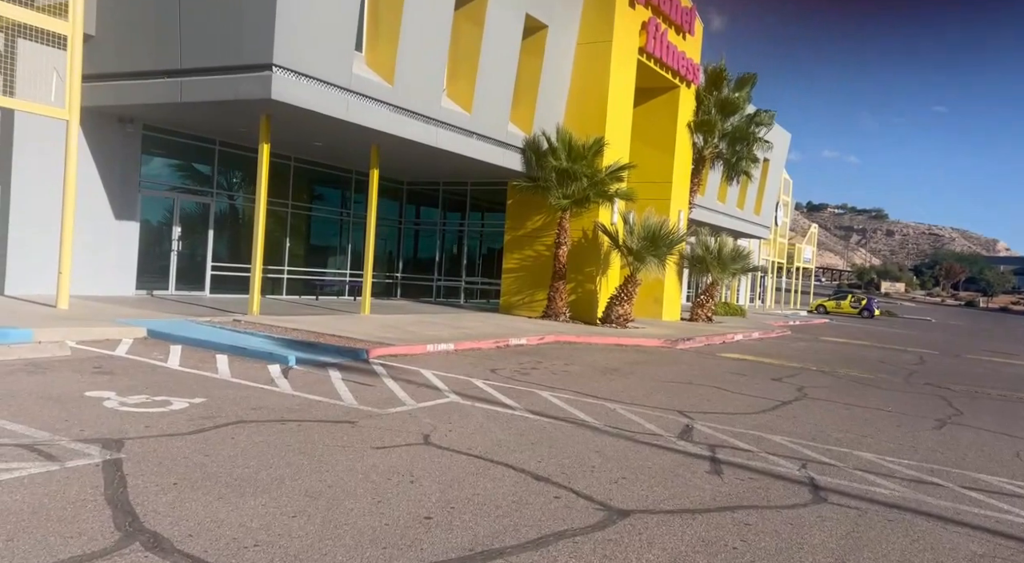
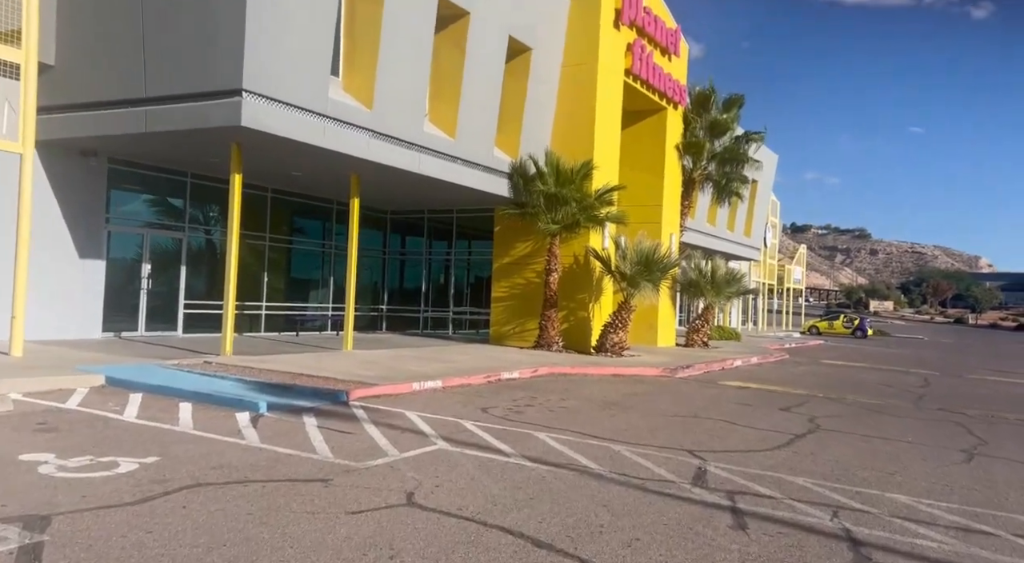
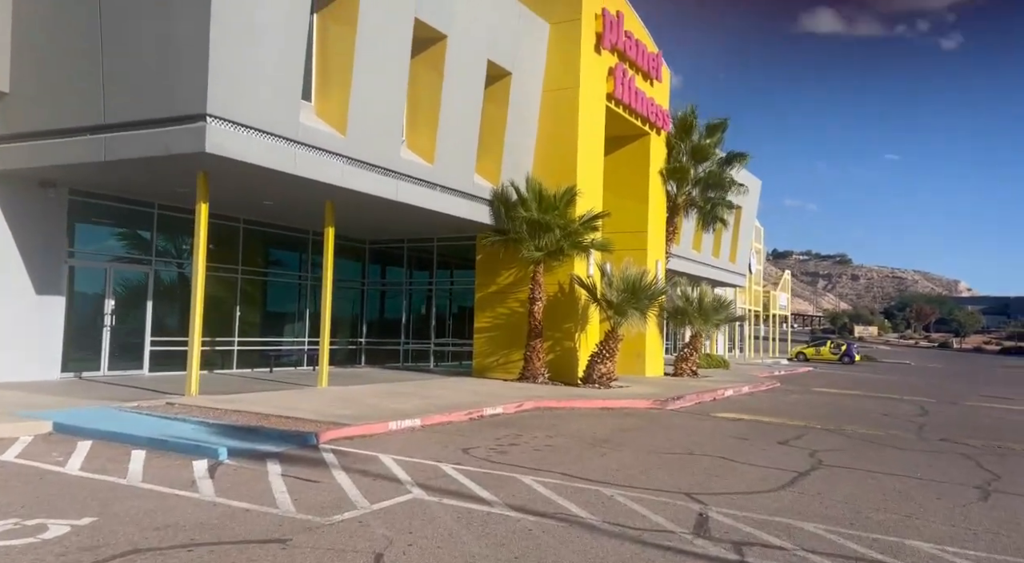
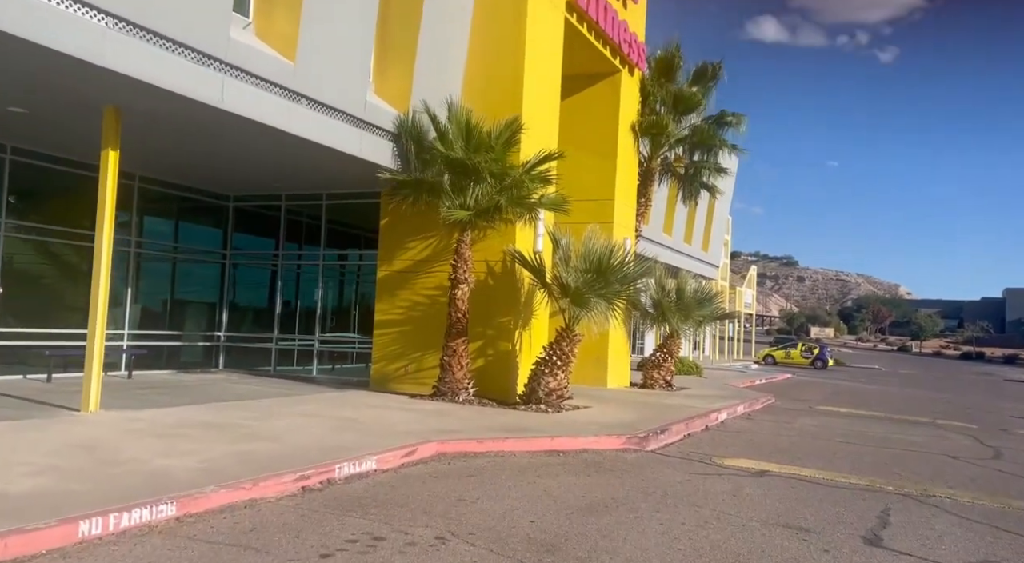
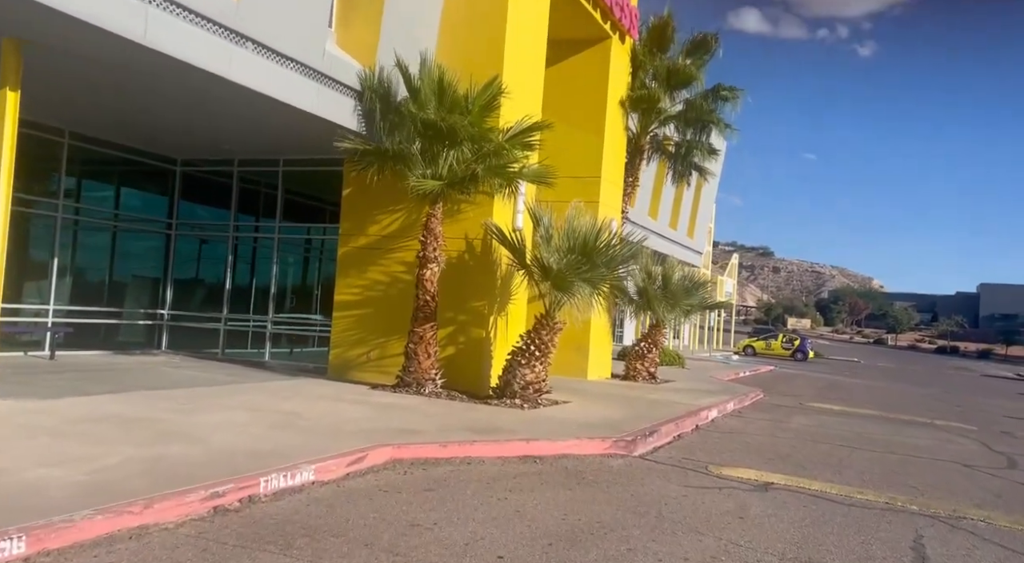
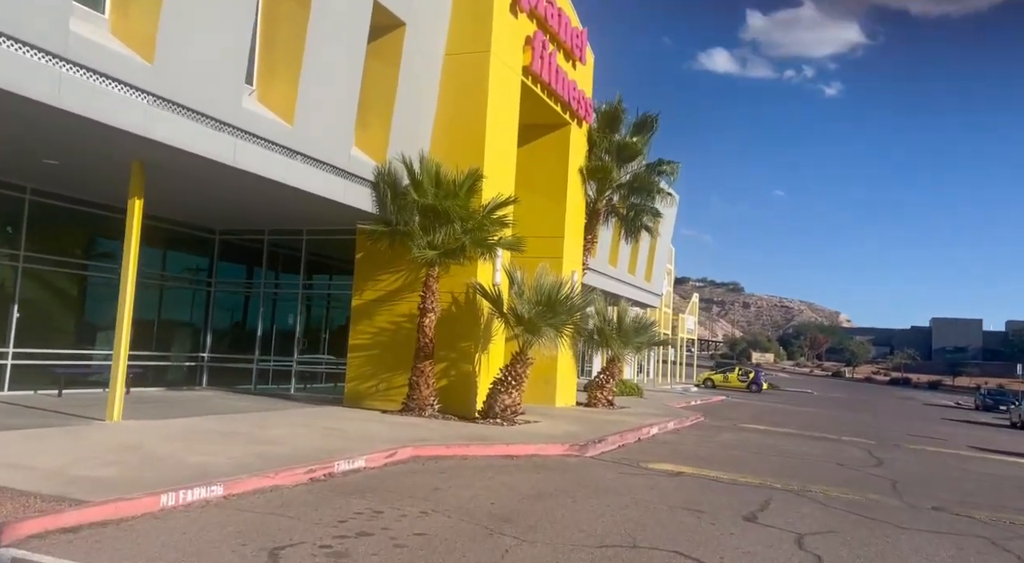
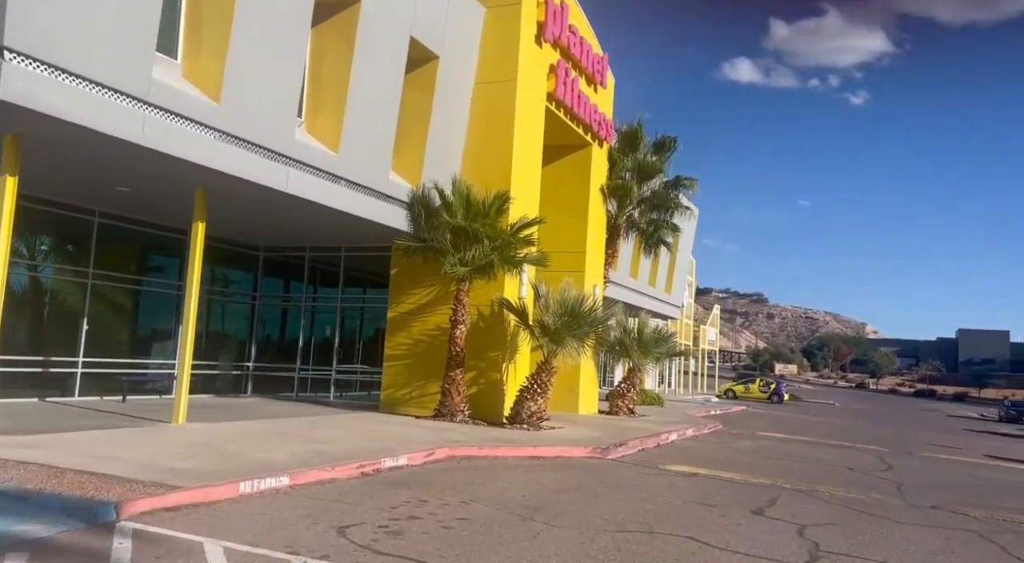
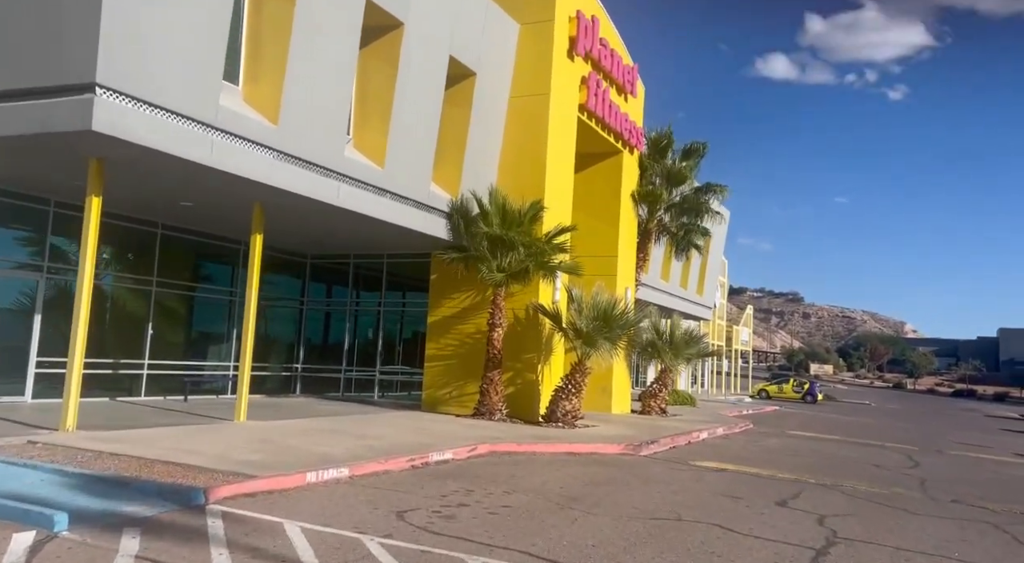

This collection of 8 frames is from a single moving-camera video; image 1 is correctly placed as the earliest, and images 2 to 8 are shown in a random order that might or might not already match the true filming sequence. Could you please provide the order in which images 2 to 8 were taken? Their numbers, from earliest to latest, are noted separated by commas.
2, 3, 8, 7, 6, 4, 5
